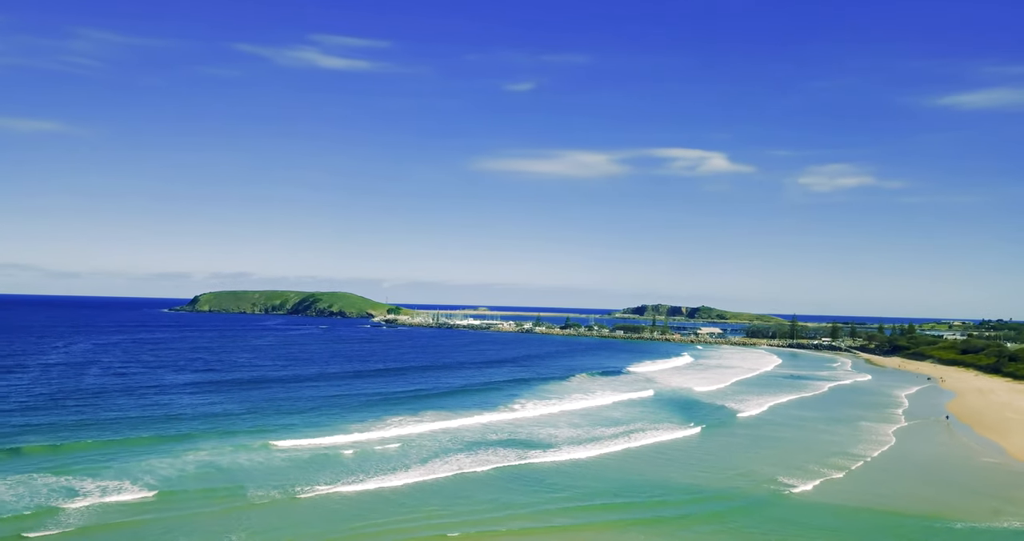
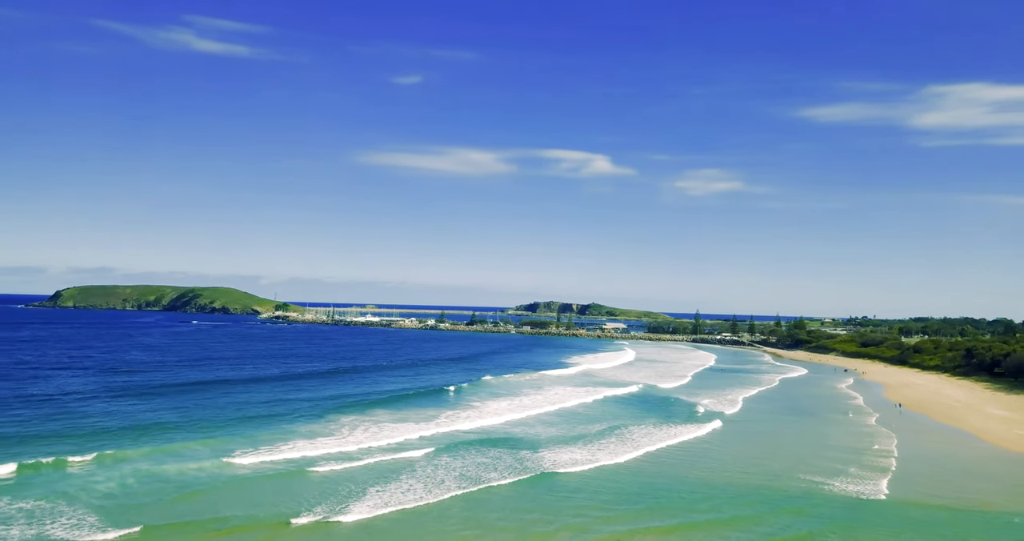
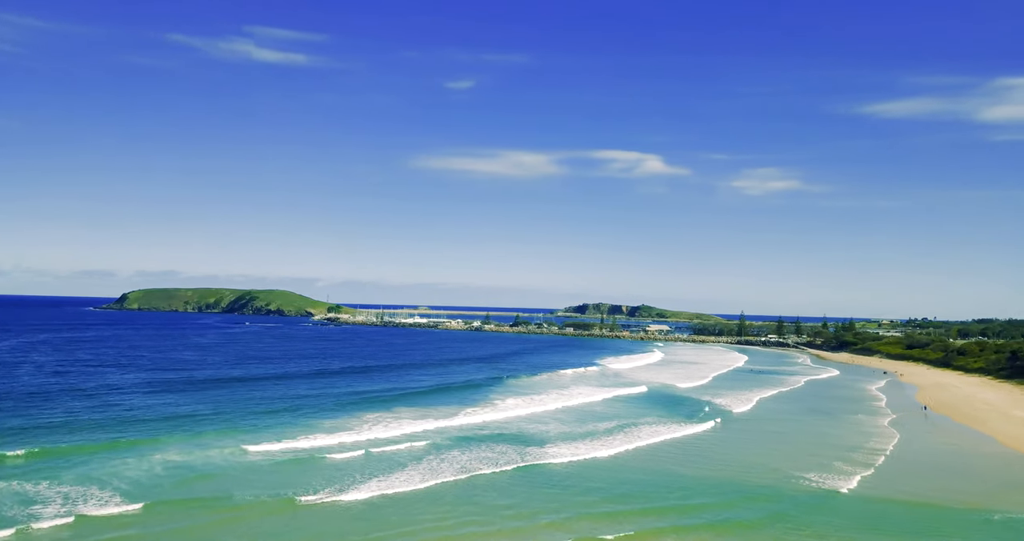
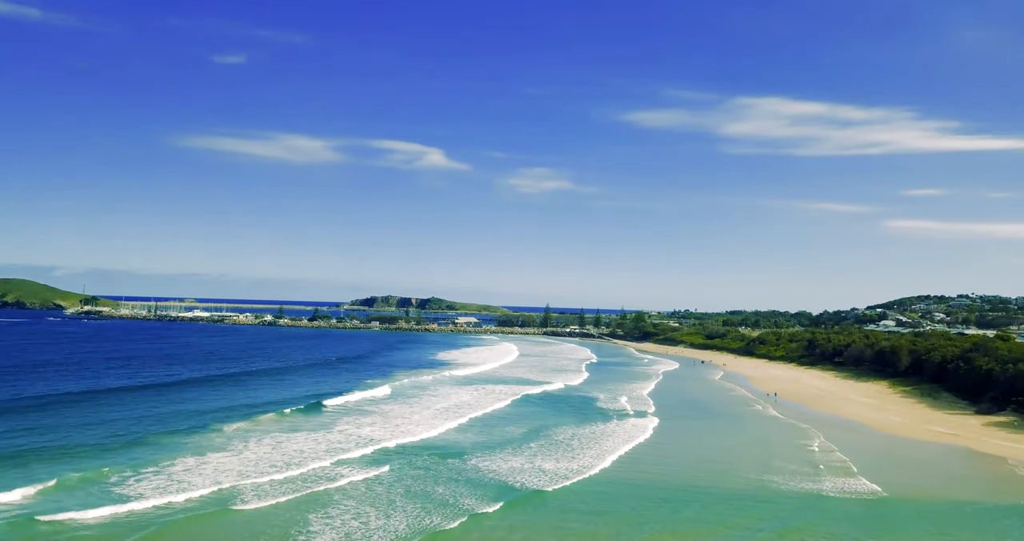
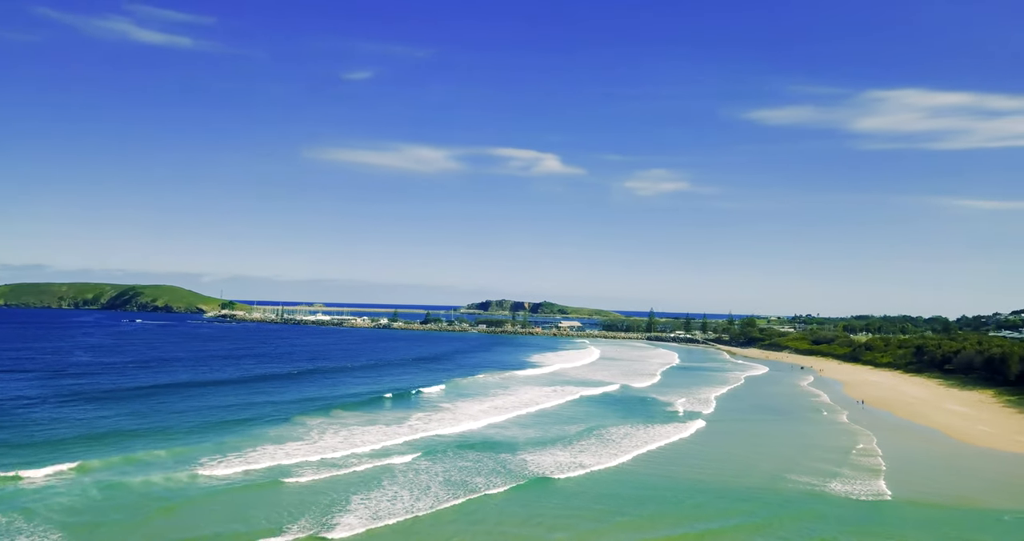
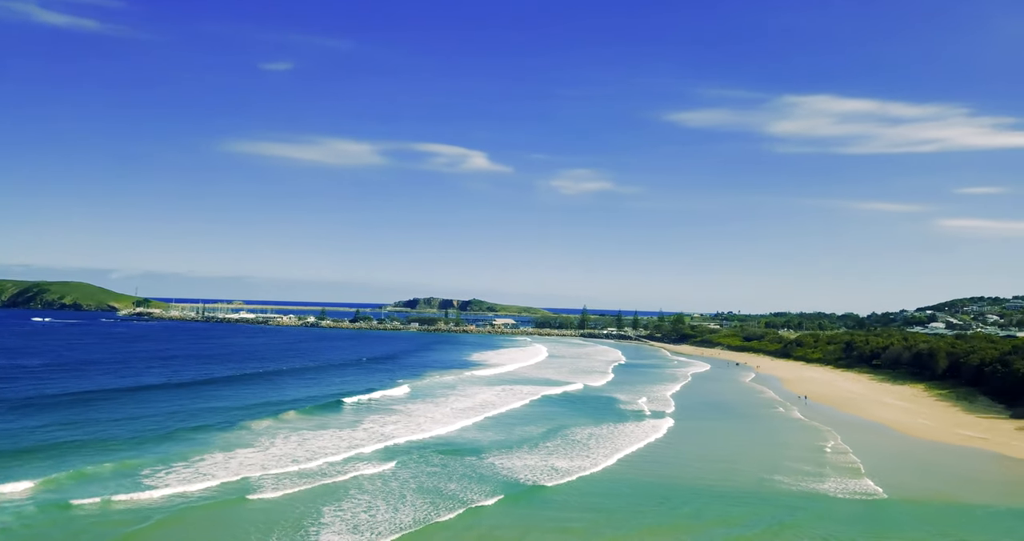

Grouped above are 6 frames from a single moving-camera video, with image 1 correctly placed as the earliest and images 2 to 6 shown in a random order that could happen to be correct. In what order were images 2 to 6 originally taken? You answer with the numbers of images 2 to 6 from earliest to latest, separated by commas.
3, 2, 5, 6, 4
